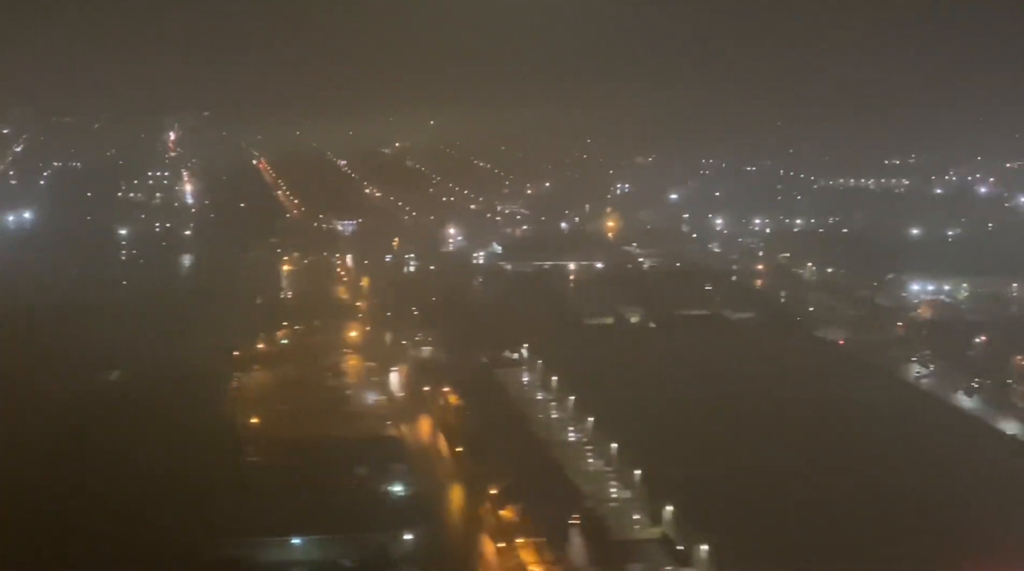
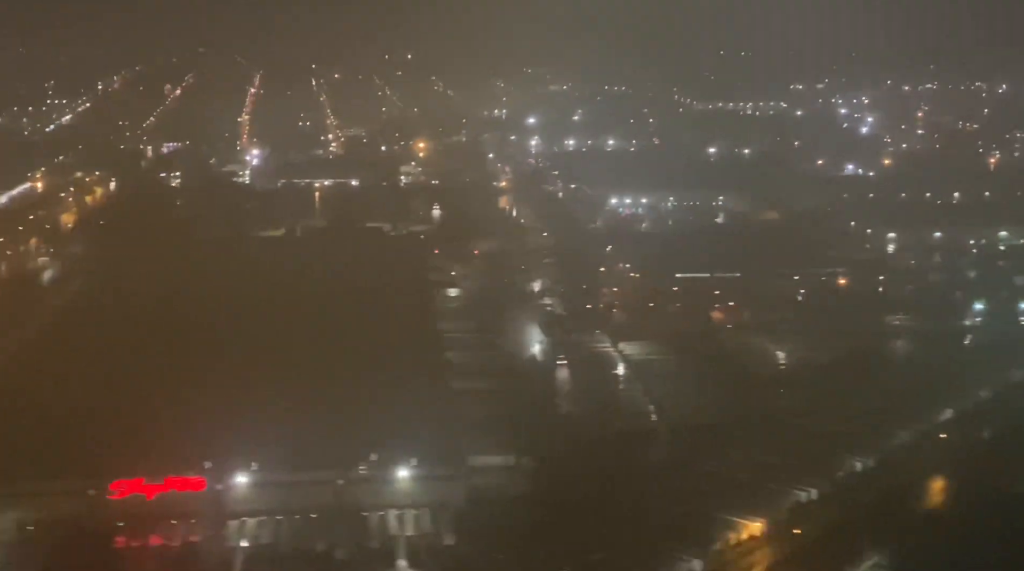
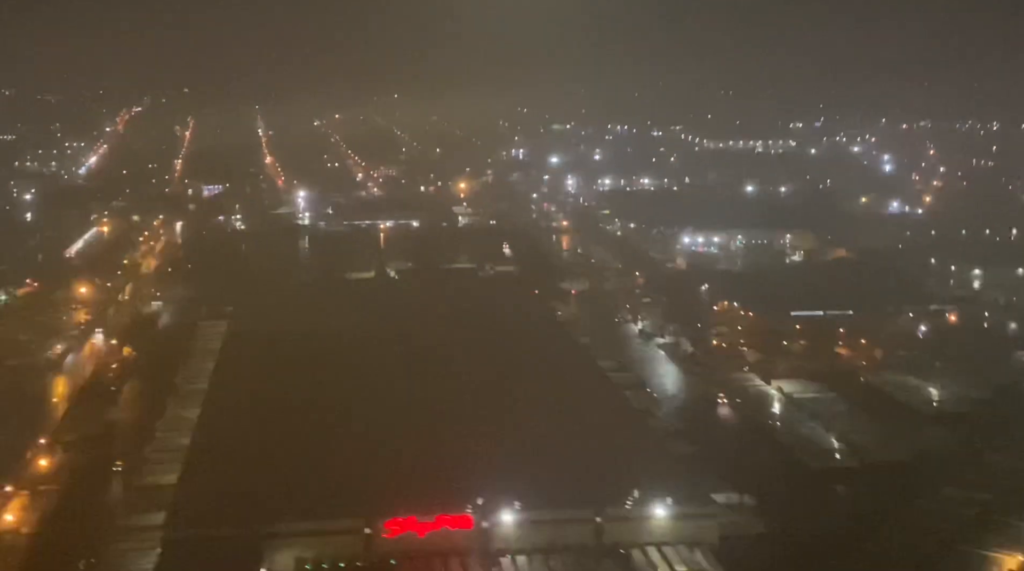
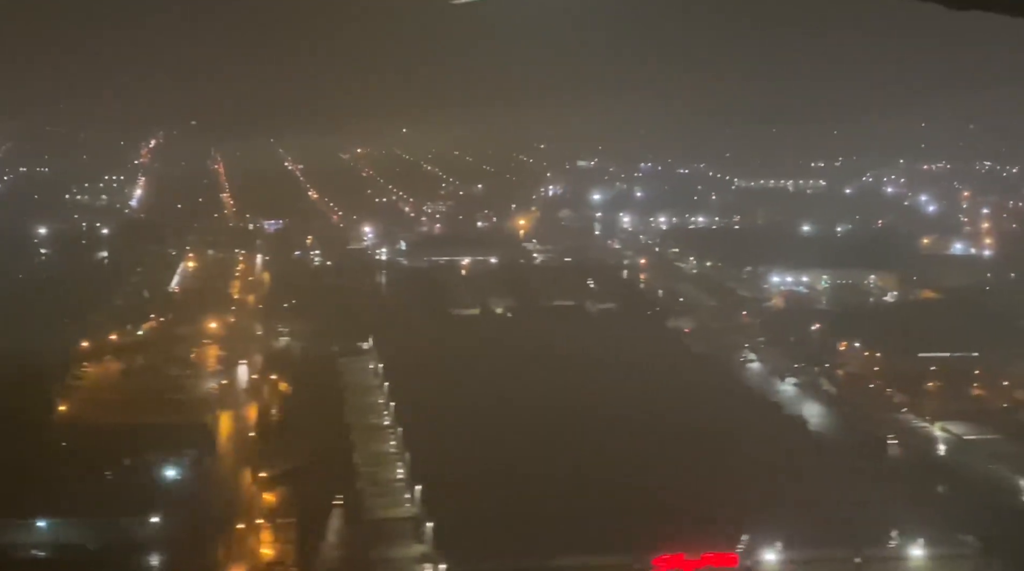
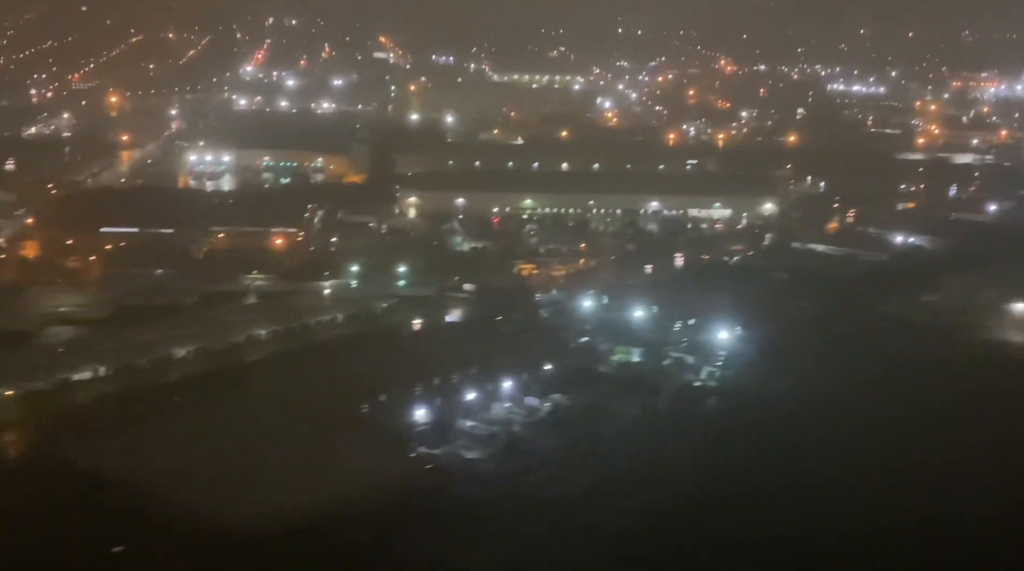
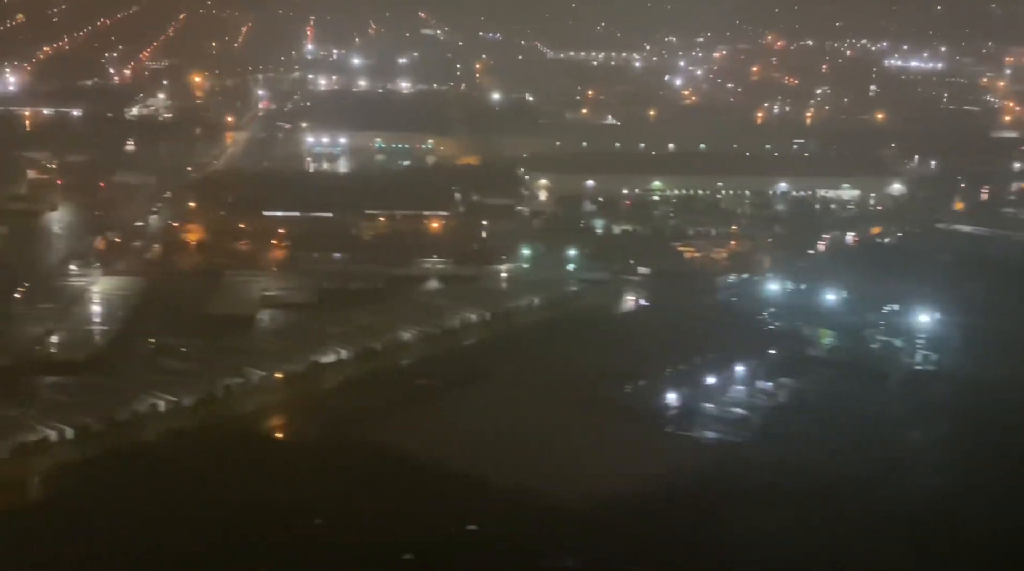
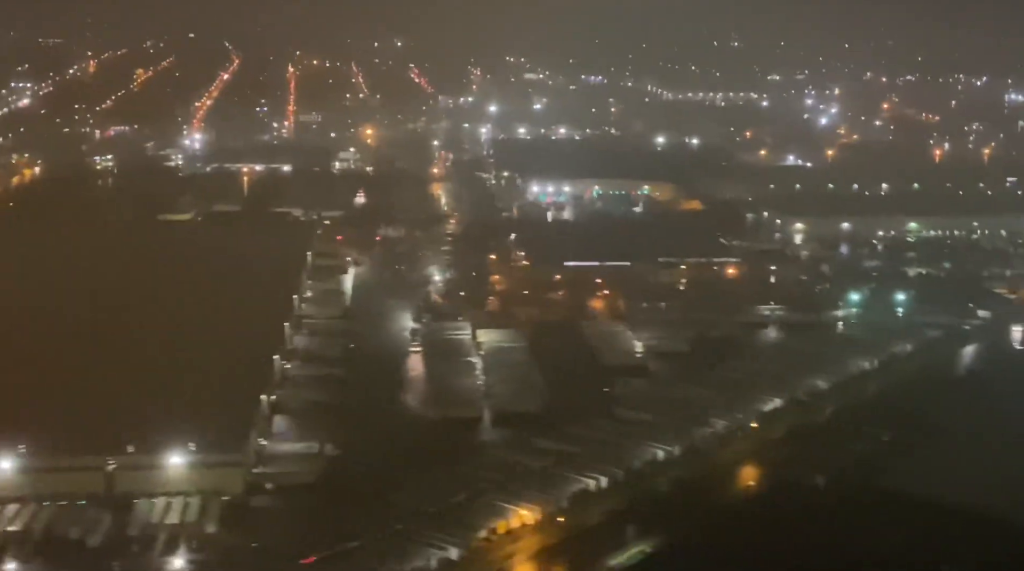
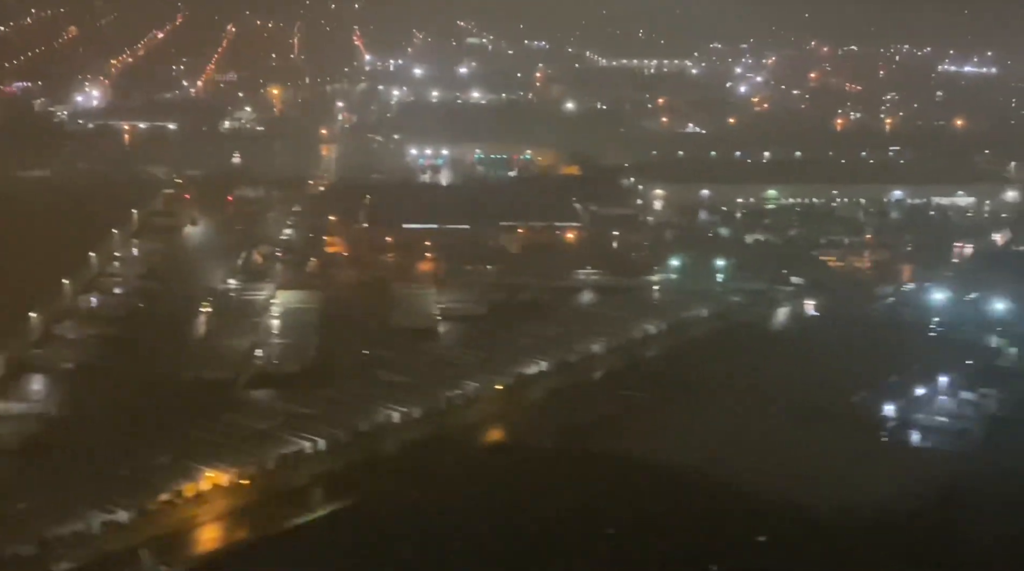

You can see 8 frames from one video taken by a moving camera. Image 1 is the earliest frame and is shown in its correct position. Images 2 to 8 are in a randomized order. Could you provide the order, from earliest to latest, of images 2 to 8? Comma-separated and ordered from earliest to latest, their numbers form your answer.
4, 3, 2, 7, 8, 6, 5
